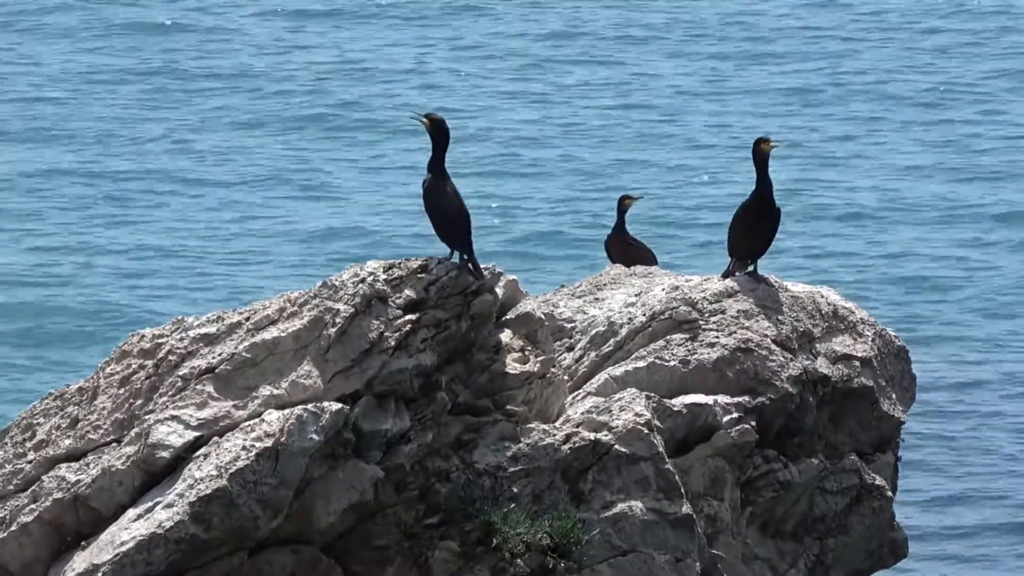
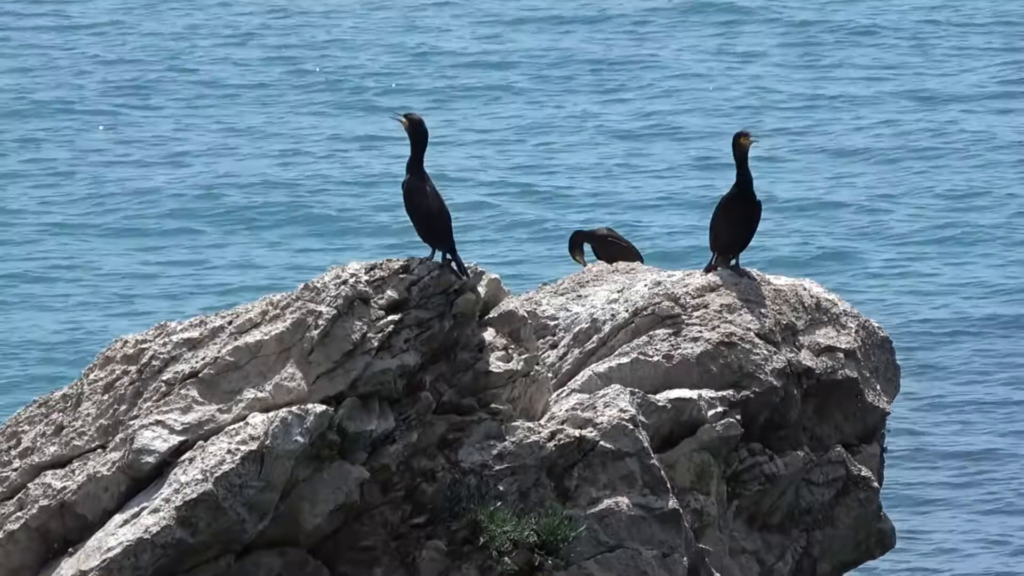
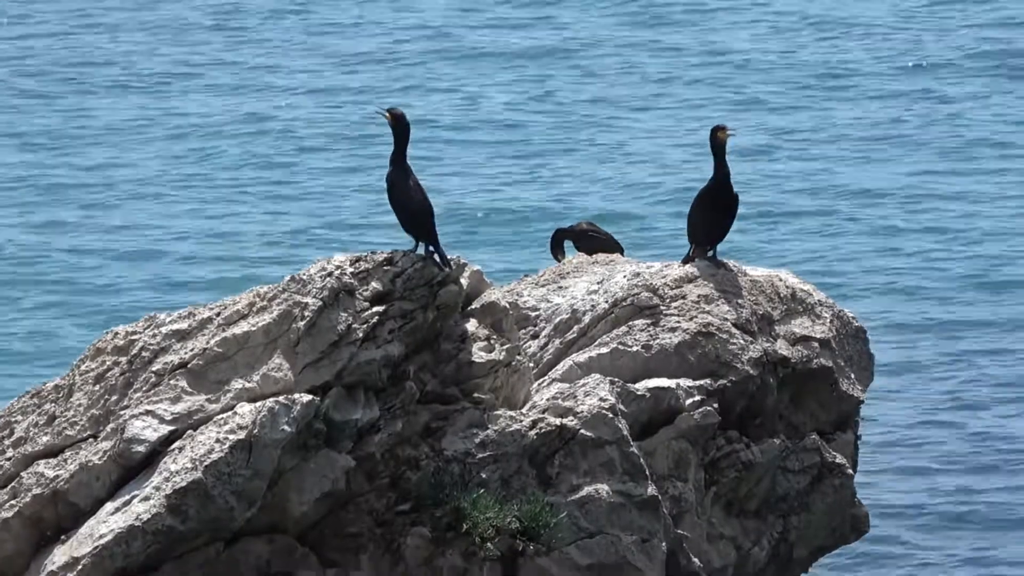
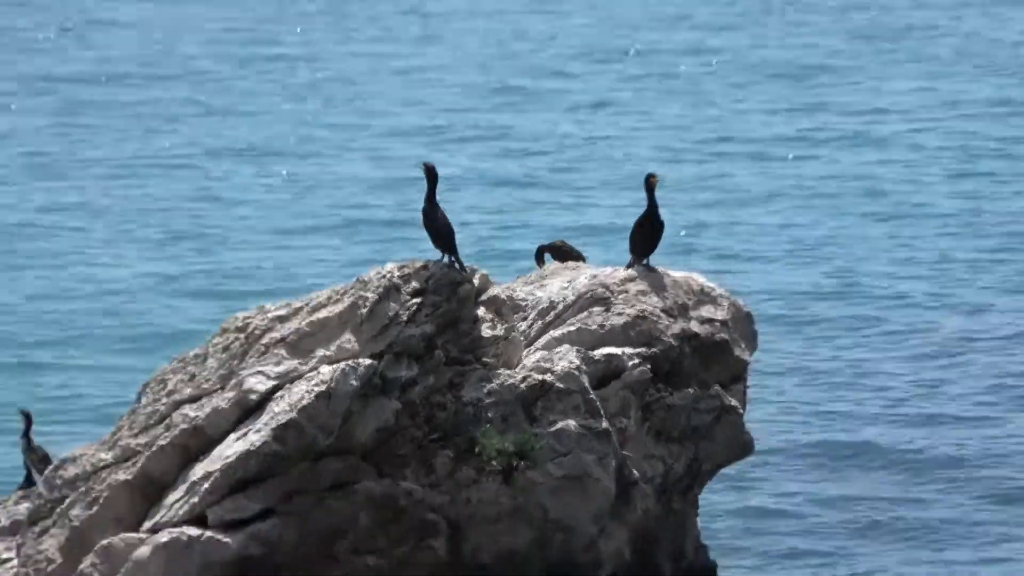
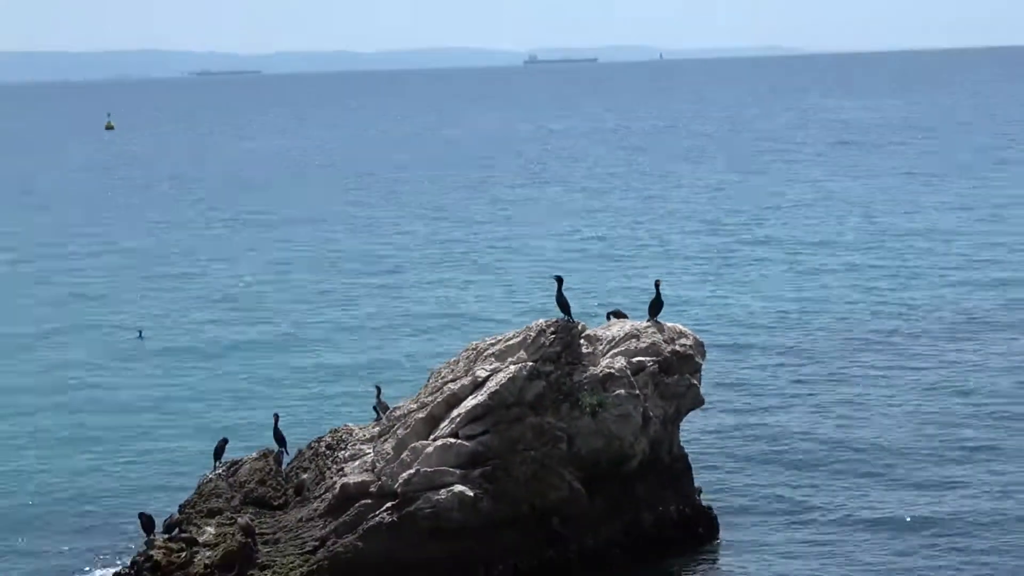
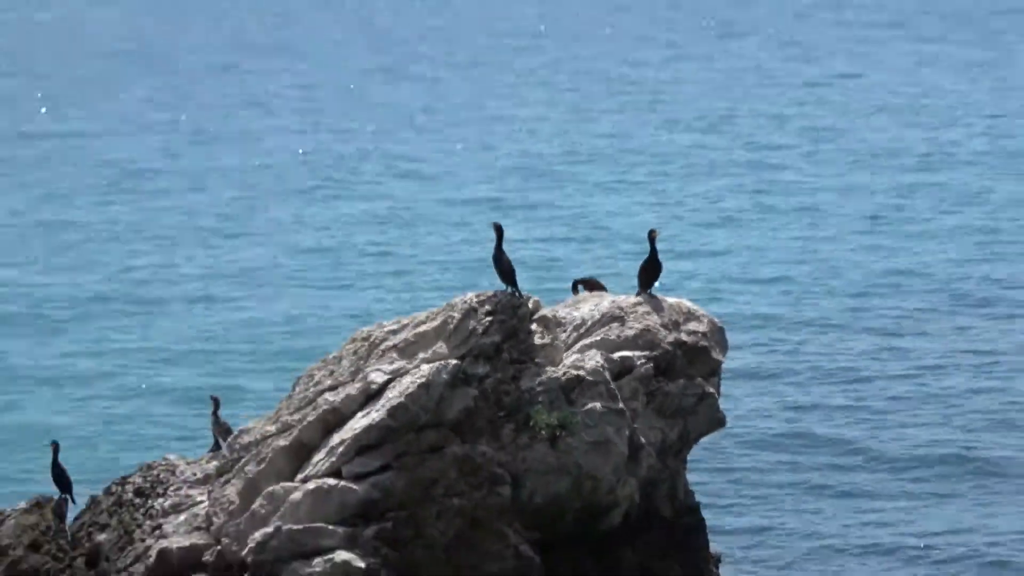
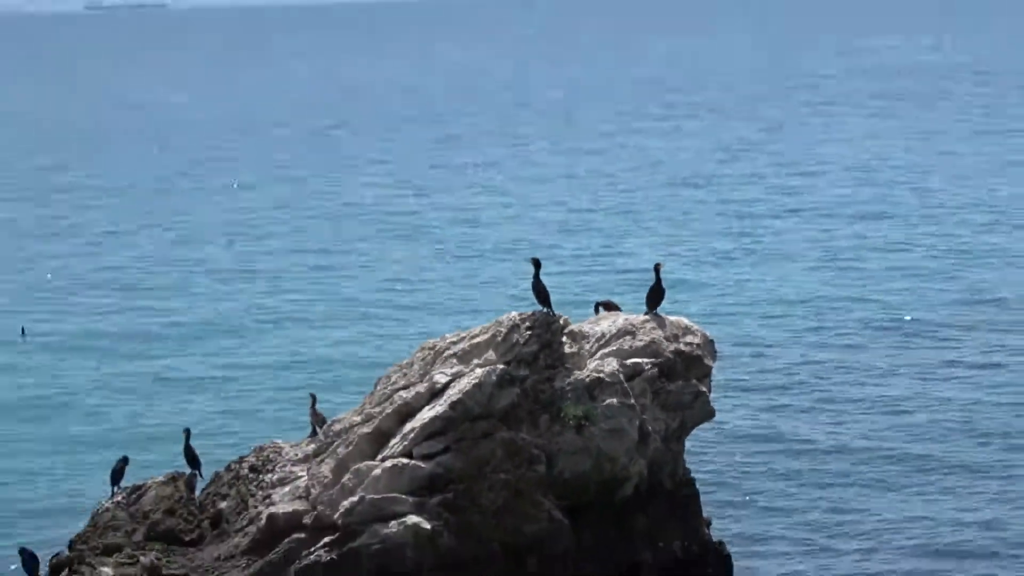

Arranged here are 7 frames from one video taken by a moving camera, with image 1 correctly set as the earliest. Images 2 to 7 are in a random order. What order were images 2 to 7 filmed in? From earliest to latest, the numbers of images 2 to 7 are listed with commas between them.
2, 3, 4, 6, 7, 5
